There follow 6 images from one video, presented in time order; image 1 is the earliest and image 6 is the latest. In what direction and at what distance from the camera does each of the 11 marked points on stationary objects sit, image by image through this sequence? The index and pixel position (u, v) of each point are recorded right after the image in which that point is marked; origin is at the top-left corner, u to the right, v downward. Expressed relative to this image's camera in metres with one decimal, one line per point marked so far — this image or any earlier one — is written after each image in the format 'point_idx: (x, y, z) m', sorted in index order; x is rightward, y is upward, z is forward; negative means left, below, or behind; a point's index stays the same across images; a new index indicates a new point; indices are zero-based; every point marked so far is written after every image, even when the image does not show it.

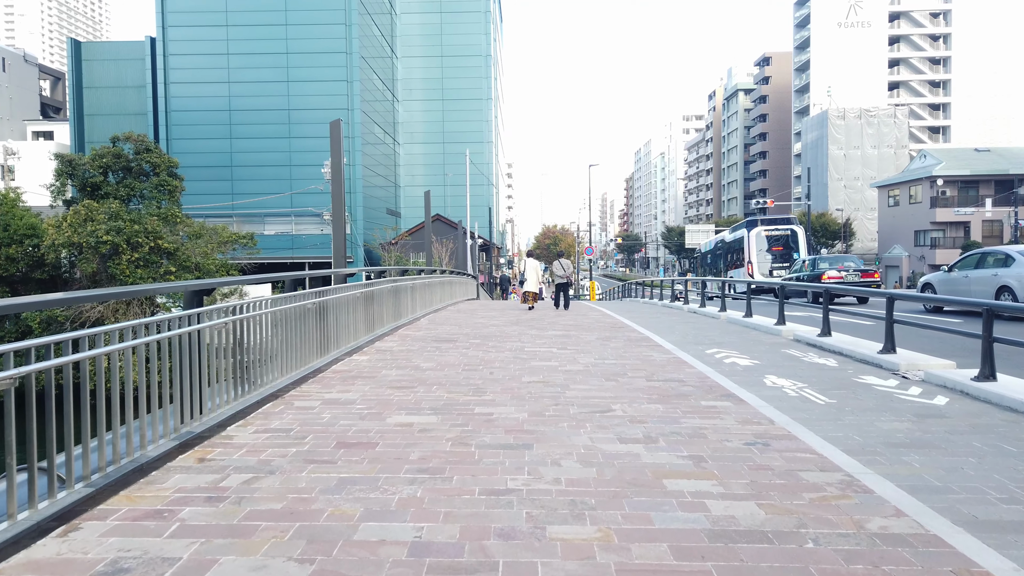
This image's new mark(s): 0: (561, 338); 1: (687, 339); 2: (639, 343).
0: (+0.6, -0.7, +10.5) m
1: (+2.4, -0.7, +10.5) m
2: (+1.6, -0.7, +9.8) m
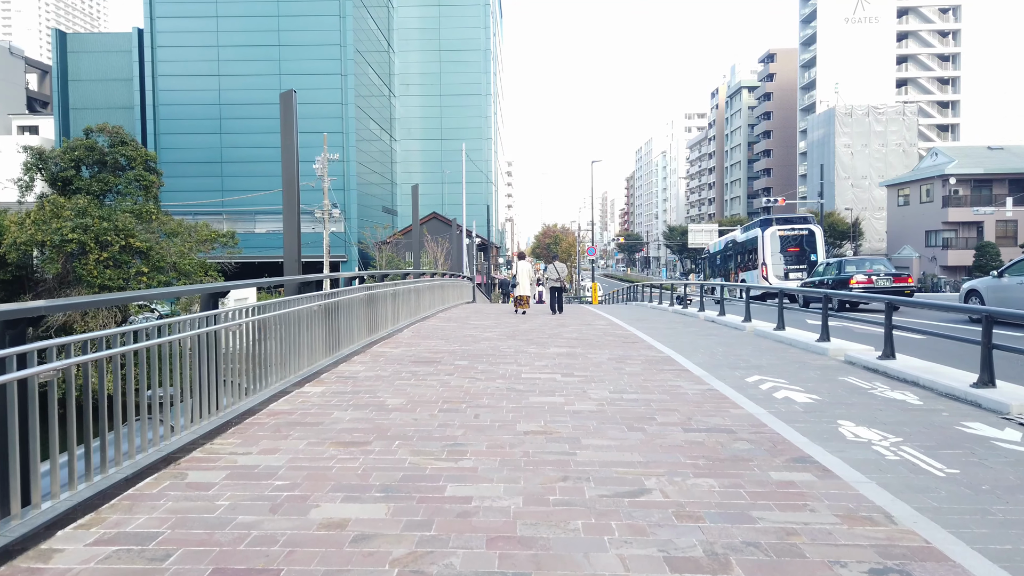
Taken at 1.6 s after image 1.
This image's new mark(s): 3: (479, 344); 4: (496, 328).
0: (+0.6, -0.8, +8.7) m
1: (+2.3, -0.8, +8.7) m
2: (+1.6, -0.8, +8.0) m
3: (-0.4, -0.8, +10.3) m
4: (-0.3, -0.7, +13.3) m
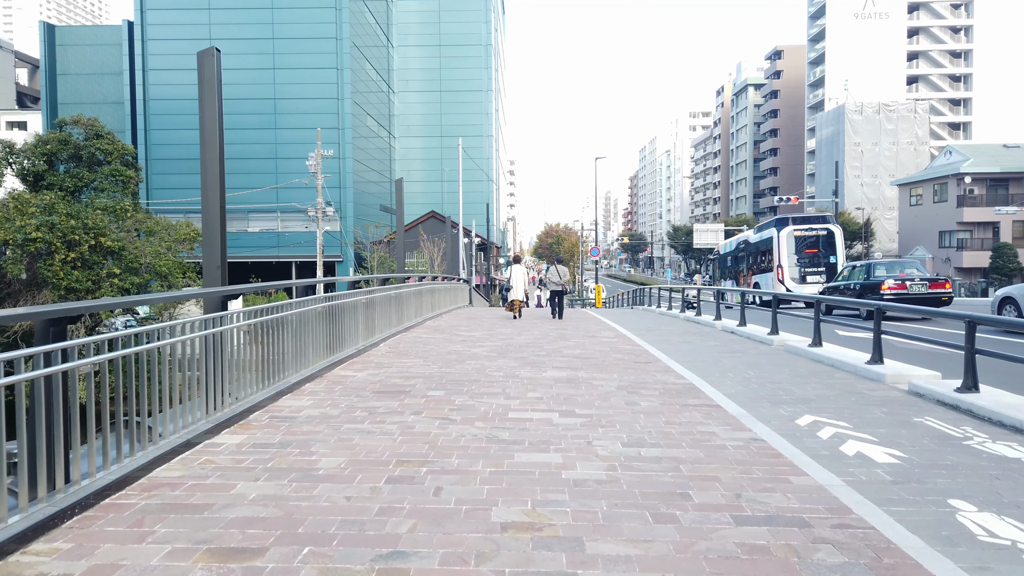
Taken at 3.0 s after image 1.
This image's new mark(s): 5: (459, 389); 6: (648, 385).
0: (+0.5, -0.9, +7.1) m
1: (+2.2, -1.0, +7.0) m
2: (+1.4, -1.0, +6.4) m
3: (-0.6, -0.9, +8.7) m
4: (-0.4, -0.8, +11.7) m
5: (-0.5, -0.9, +7.1) m
6: (+1.3, -0.9, +7.3) m
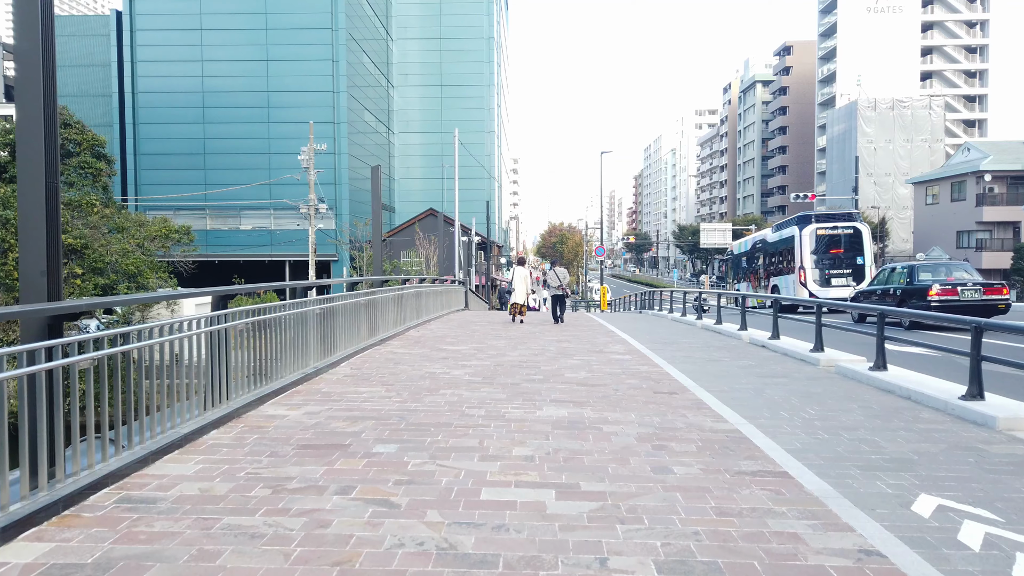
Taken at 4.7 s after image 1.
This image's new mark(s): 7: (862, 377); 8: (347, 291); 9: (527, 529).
0: (+0.3, -1.0, +5.1) m
1: (+2.1, -1.1, +5.1) m
2: (+1.3, -1.1, +4.4) m
3: (-0.7, -1.0, +6.7) m
4: (-0.5, -0.9, +9.7) m
5: (-0.6, -1.0, +5.1) m
6: (+1.2, -1.0, +5.3) m
7: (+3.7, -0.9, +8.0) m
8: (-2.1, 0.0, +9.6) m
9: (+0.1, -1.1, +3.5) m
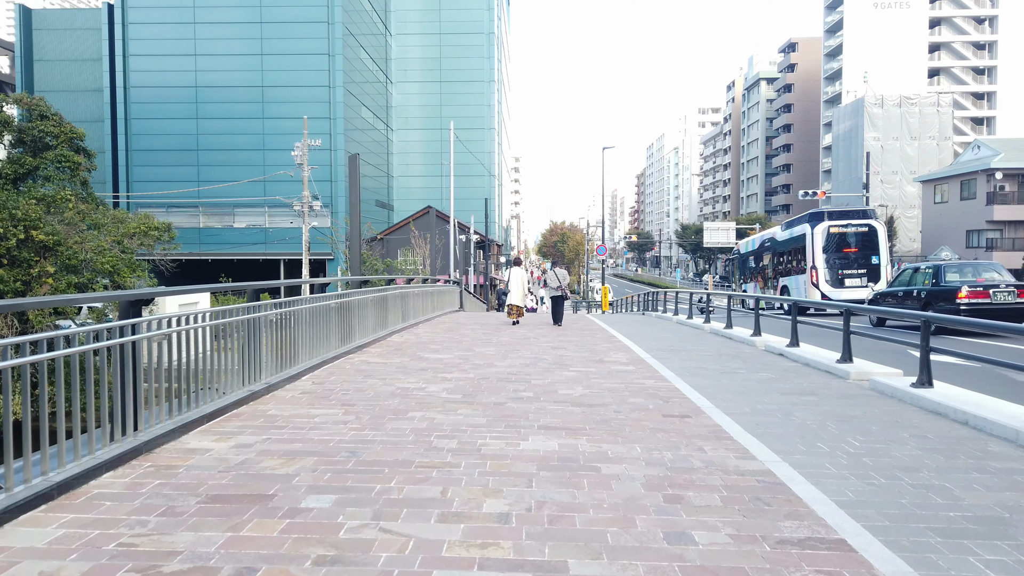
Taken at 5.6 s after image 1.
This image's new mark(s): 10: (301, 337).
0: (+0.2, -1.1, +4.0) m
1: (+1.9, -1.1, +3.9) m
2: (+1.2, -1.1, +3.3) m
3: (-0.8, -1.0, +5.6) m
4: (-0.6, -0.9, +8.6) m
5: (-0.8, -1.1, +4.0) m
6: (+1.0, -1.1, +4.2) m
7: (+3.5, -1.0, +6.8) m
8: (-2.3, -0.1, +8.5) m
9: (-0.1, -1.1, +2.4) m
10: (-2.2, -0.5, +8.1) m
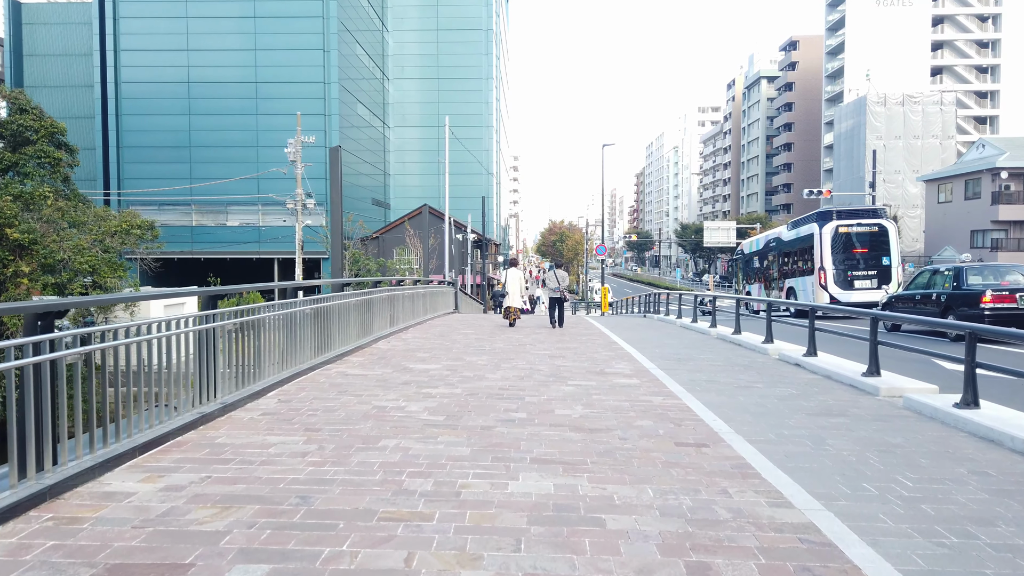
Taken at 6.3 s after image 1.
0: (+0.1, -1.1, +3.2) m
1: (+1.9, -1.2, +3.1) m
2: (+1.1, -1.2, +2.5) m
3: (-0.9, -1.0, +4.8) m
4: (-0.7, -1.0, +7.8) m
5: (-0.8, -1.1, +3.2) m
6: (+1.0, -1.1, +3.4) m
7: (+3.5, -1.0, +6.0) m
8: (-2.4, -0.1, +7.7) m
9: (-0.1, -1.2, +1.6) m
10: (-2.3, -0.6, +7.3) m
